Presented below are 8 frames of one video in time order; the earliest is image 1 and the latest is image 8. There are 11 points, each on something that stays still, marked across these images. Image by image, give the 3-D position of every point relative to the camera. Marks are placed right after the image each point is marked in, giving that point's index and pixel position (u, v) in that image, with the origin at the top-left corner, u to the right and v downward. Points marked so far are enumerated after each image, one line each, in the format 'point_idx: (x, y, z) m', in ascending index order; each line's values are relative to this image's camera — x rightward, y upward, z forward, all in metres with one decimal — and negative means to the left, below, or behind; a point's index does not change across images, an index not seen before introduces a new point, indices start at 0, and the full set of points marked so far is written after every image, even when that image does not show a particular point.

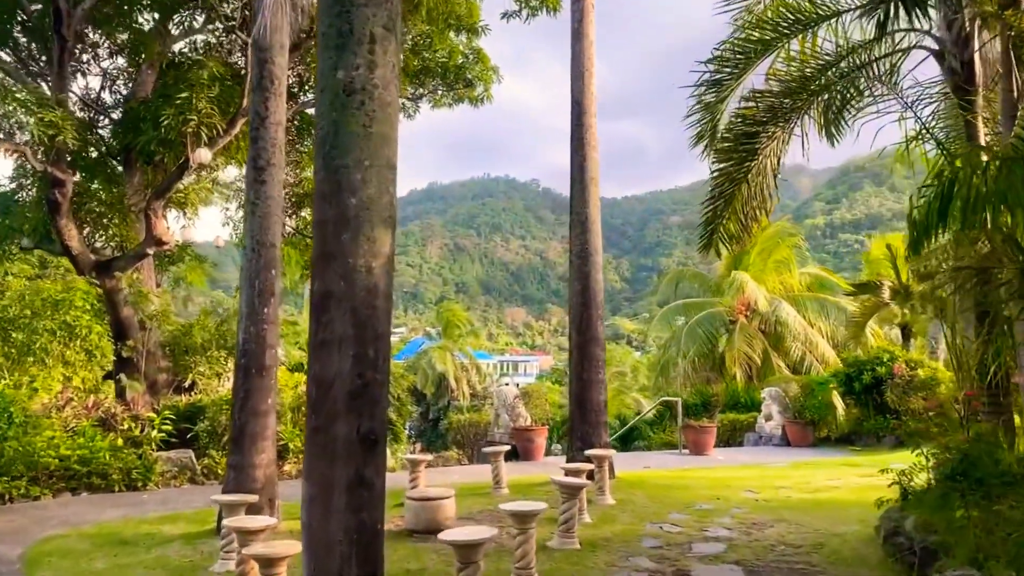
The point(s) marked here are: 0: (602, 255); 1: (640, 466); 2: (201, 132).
0: (+0.9, +0.3, +7.8) m
1: (+1.6, -2.3, +10.1) m
2: (-3.7, +1.8, +9.3) m
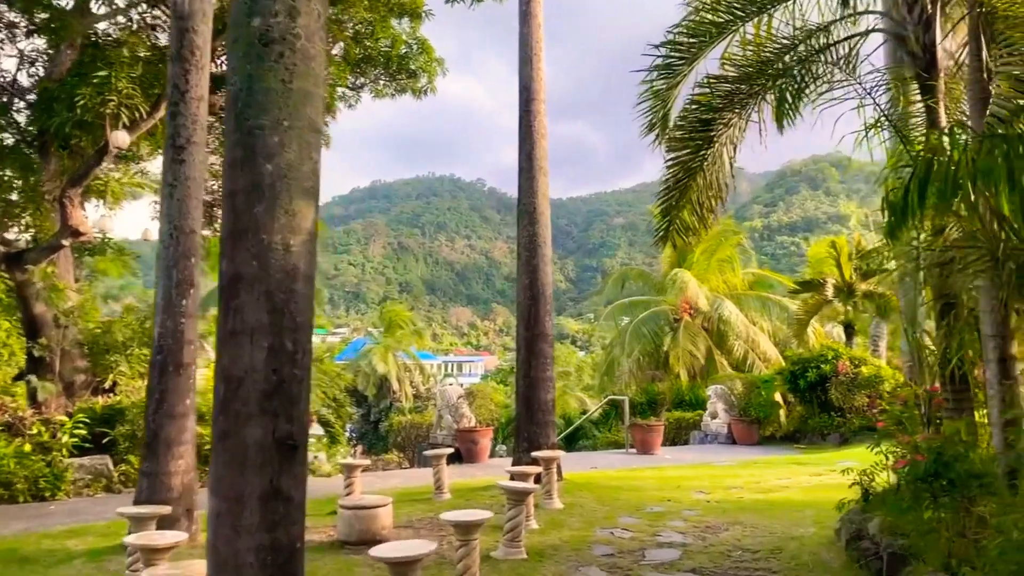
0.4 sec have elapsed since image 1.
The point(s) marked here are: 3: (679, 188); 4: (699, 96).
0: (+0.4, +0.4, +7.5) m
1: (+0.9, -2.2, +9.9) m
2: (-4.3, +1.9, +8.7) m
3: (+1.3, +0.8, +6.1) m
4: (+1.4, +1.4, +5.8) m
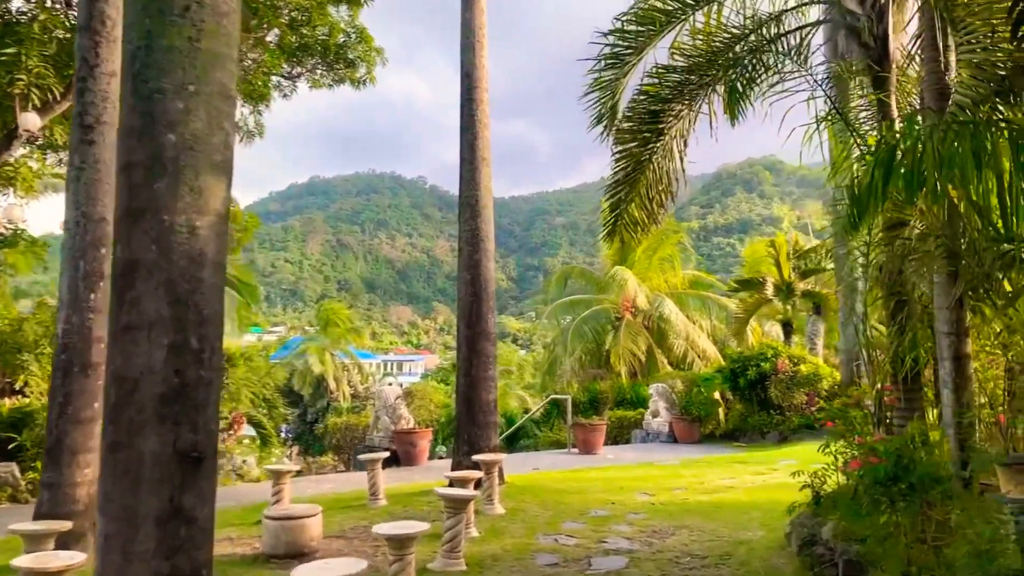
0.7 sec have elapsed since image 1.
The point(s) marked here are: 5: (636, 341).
0: (-0.2, +0.4, +7.2) m
1: (+0.2, -2.2, +9.6) m
2: (-4.9, +2.0, +8.1) m
3: (+0.9, +0.8, +5.9) m
4: (+1.0, +1.4, +5.6) m
5: (+2.7, -1.1, +16.9) m
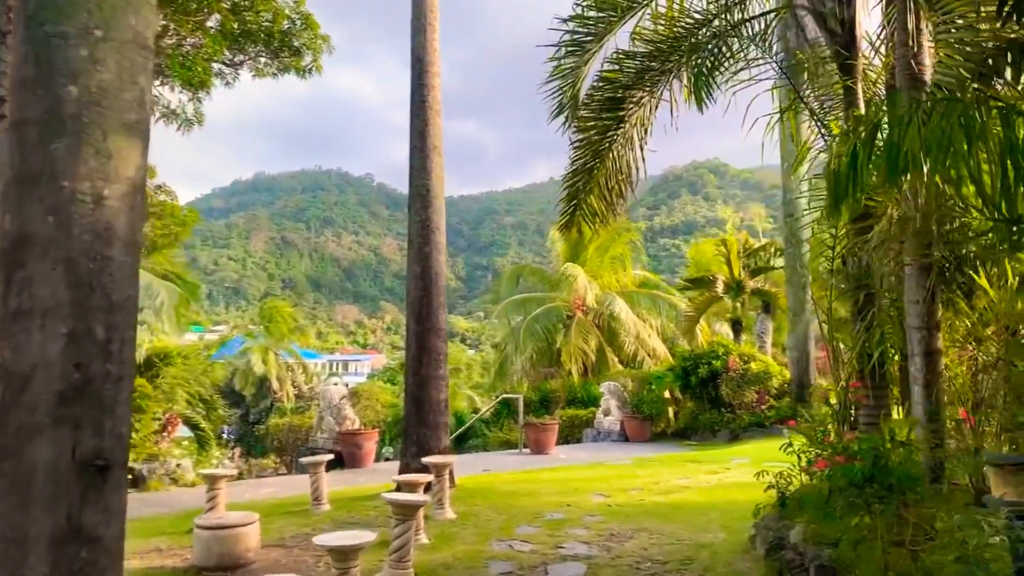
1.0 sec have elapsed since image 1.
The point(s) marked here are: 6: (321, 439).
0: (-0.6, +0.5, +6.9) m
1: (-0.4, -2.1, +9.3) m
2: (-5.3, +2.1, +7.5) m
3: (+0.5, +0.8, +5.6) m
4: (+0.7, +1.5, +5.4) m
5: (+1.6, -1.1, +16.7) m
6: (-2.4, -1.9, +10.1) m
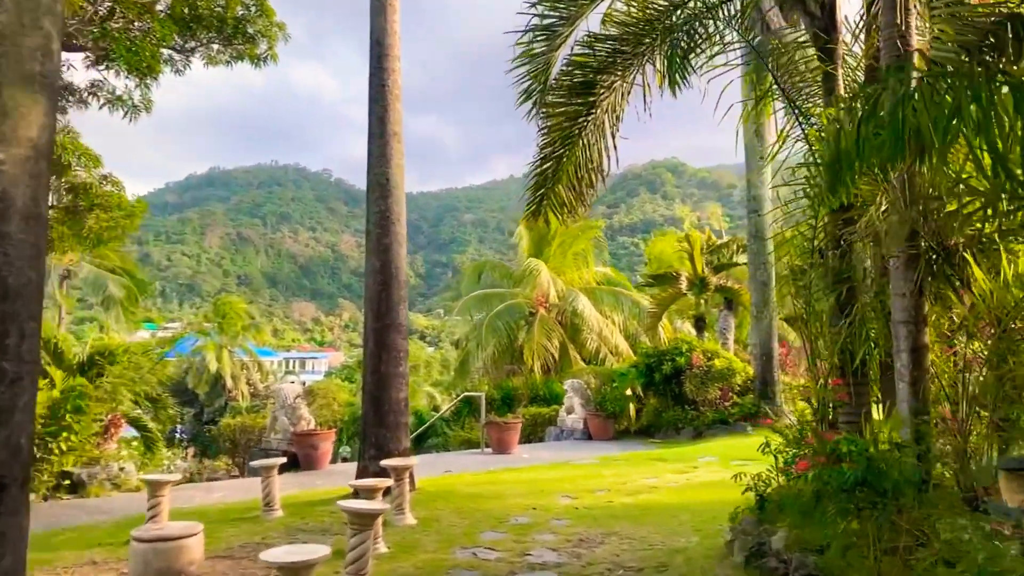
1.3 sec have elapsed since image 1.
0: (-0.9, +0.5, +6.6) m
1: (-0.8, -2.1, +9.1) m
2: (-5.7, +2.1, +6.9) m
3: (+0.3, +0.9, +5.4) m
4: (+0.4, +1.5, +5.2) m
5: (+0.8, -1.0, +16.5) m
6: (-2.9, -1.9, +9.7) m
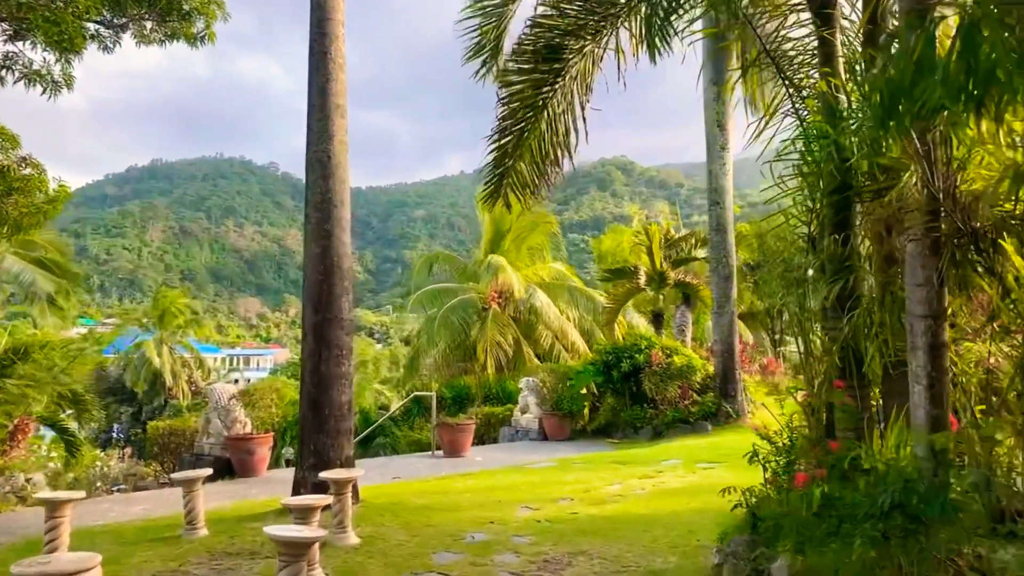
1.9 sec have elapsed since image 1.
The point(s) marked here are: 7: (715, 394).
0: (-1.2, +0.6, +6.0) m
1: (-1.3, -2.0, +8.4) m
2: (-6.0, +2.2, +6.0) m
3: (0.0, +0.9, +4.8) m
4: (+0.2, +1.6, +4.6) m
5: (-0.2, -0.9, +16.0) m
6: (-3.4, -1.8, +8.9) m
7: (+3.0, -1.6, +11.6) m
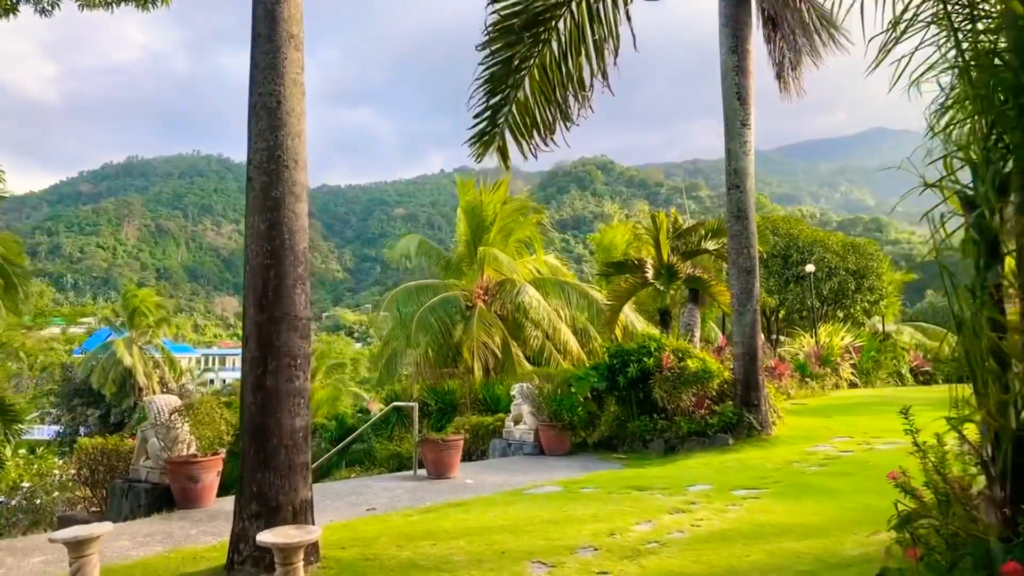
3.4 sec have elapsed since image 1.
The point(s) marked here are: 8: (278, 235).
0: (-1.2, +0.7, +4.5) m
1: (-1.3, -1.9, +7.0) m
2: (-5.9, +2.3, +4.4) m
3: (+0.1, +1.0, +3.4) m
4: (+0.3, +1.6, +3.2) m
5: (-0.4, -0.8, +14.6) m
6: (-3.5, -1.7, +7.5) m
7: (+2.9, -1.5, +10.3) m
8: (-1.3, +0.3, +4.4) m
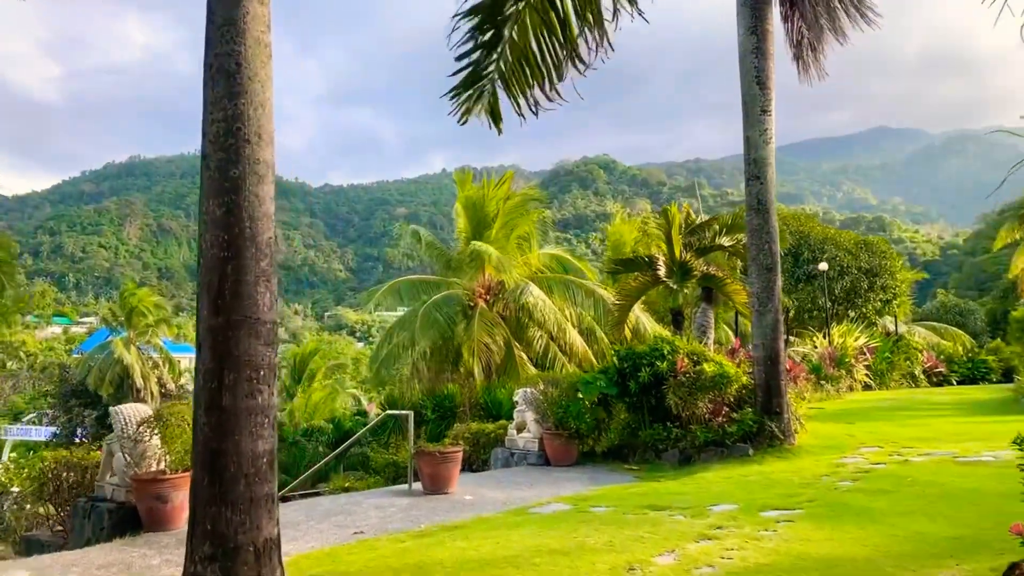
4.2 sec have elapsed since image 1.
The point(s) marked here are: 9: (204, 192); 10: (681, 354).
0: (-1.2, +0.7, +3.8) m
1: (-1.3, -1.9, +6.3) m
2: (-5.9, +2.3, +3.7) m
3: (+0.1, +1.0, +2.7) m
4: (+0.3, +1.7, +2.5) m
5: (-0.3, -0.8, +13.9) m
6: (-3.4, -1.7, +6.8) m
7: (+2.9, -1.5, +9.6) m
8: (-1.3, +0.3, +3.7) m
9: (-1.4, +0.5, +3.7) m
10: (+2.1, -0.8, +10.0) m
